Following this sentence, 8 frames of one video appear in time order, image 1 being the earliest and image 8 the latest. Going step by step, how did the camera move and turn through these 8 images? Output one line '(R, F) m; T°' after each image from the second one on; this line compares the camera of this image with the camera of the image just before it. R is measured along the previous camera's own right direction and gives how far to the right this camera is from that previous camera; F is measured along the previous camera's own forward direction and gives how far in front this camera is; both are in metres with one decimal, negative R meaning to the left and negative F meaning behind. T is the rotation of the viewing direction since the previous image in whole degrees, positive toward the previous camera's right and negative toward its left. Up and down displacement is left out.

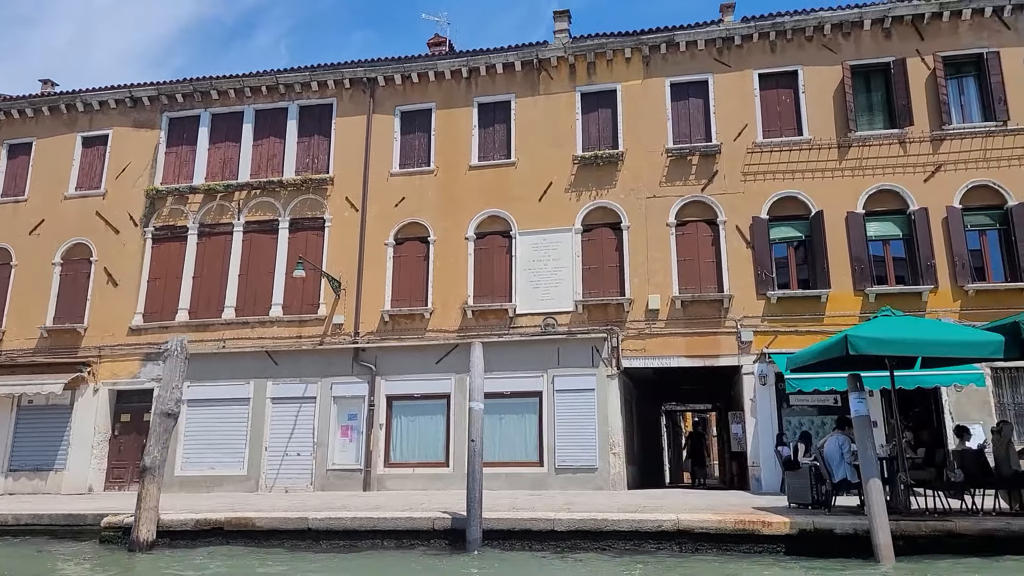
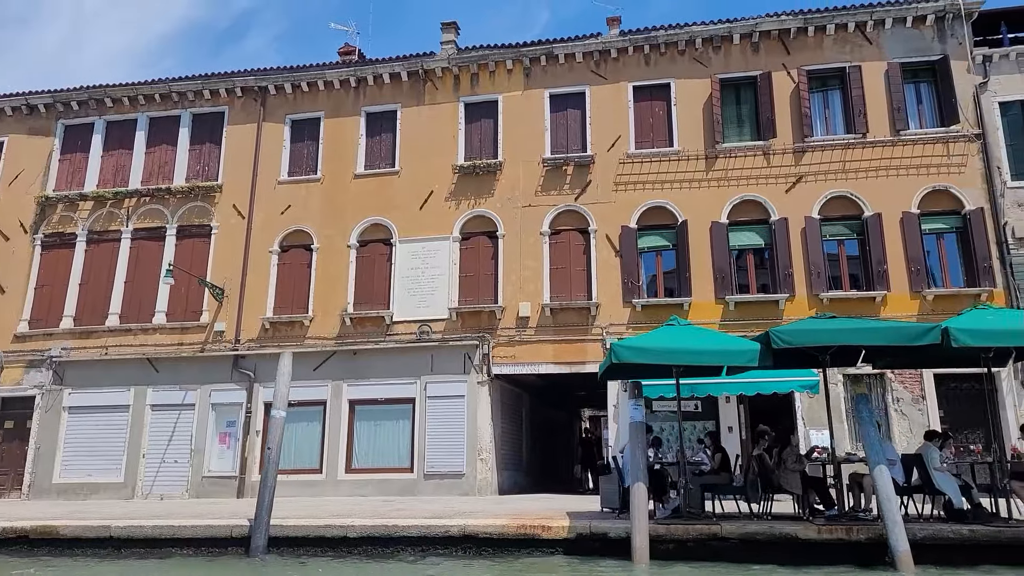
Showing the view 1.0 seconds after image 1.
(+6.6, -0.2) m; +1°
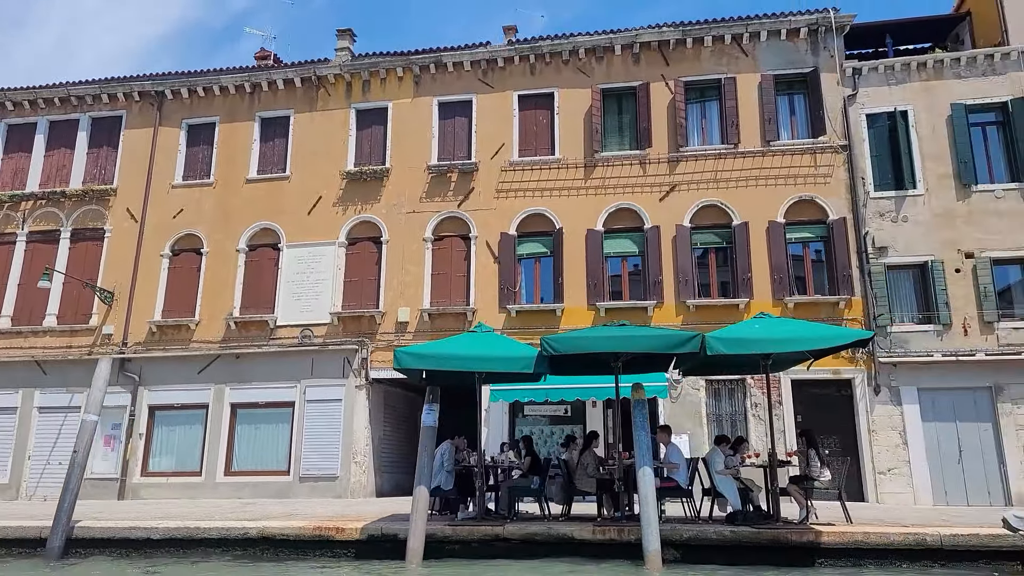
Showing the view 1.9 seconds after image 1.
(+6.4, -0.3) m; 0°
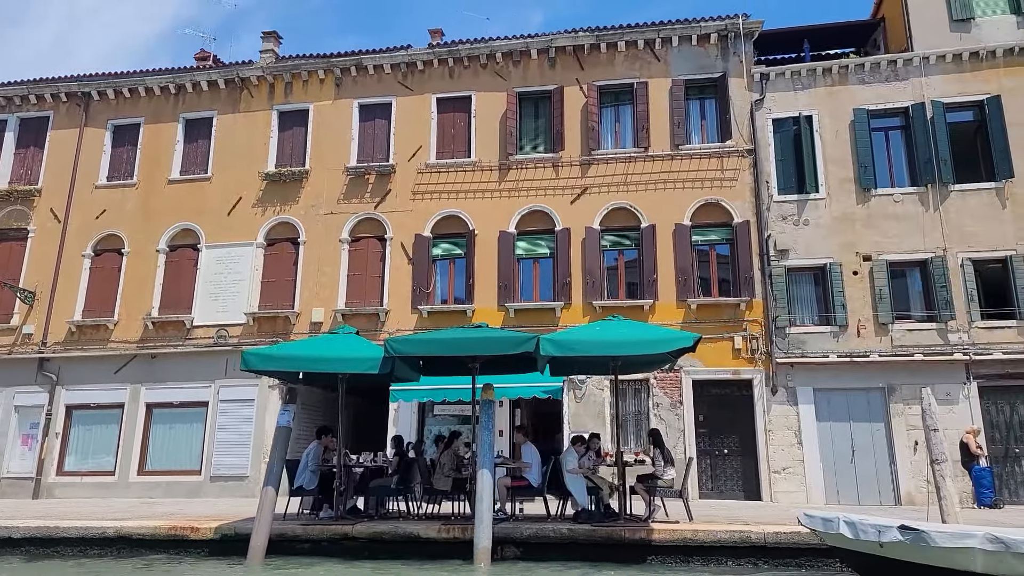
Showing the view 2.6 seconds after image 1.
(+4.7, -0.2) m; 0°
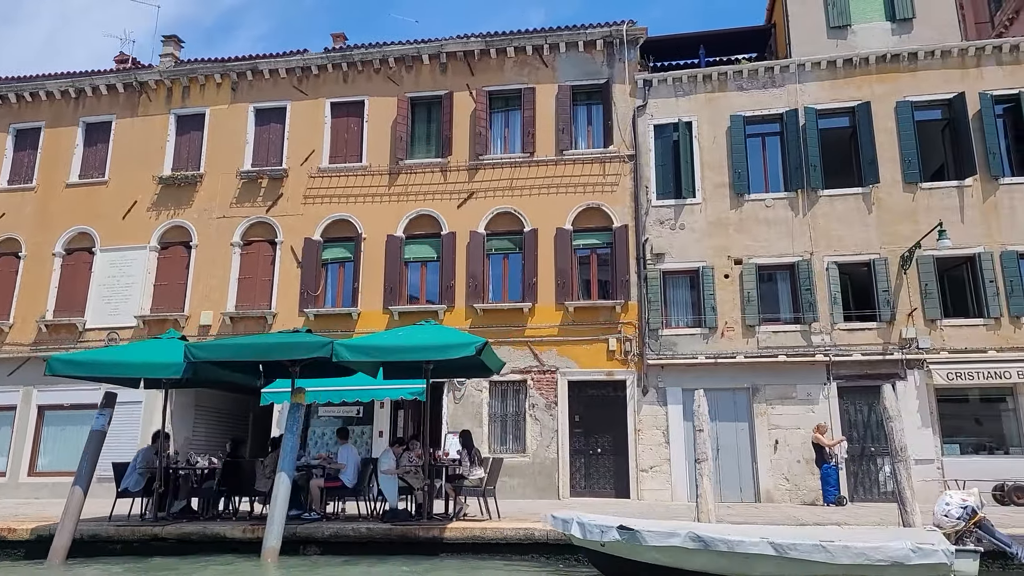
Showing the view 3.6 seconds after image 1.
(+6.1, -0.3) m; 0°
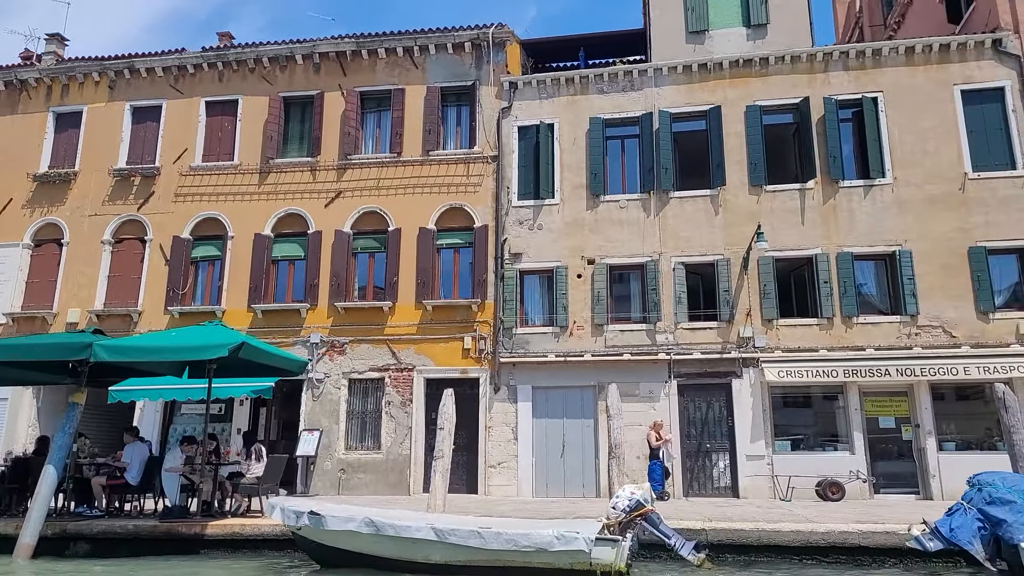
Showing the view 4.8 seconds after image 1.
(+7.3, -0.3) m; +1°
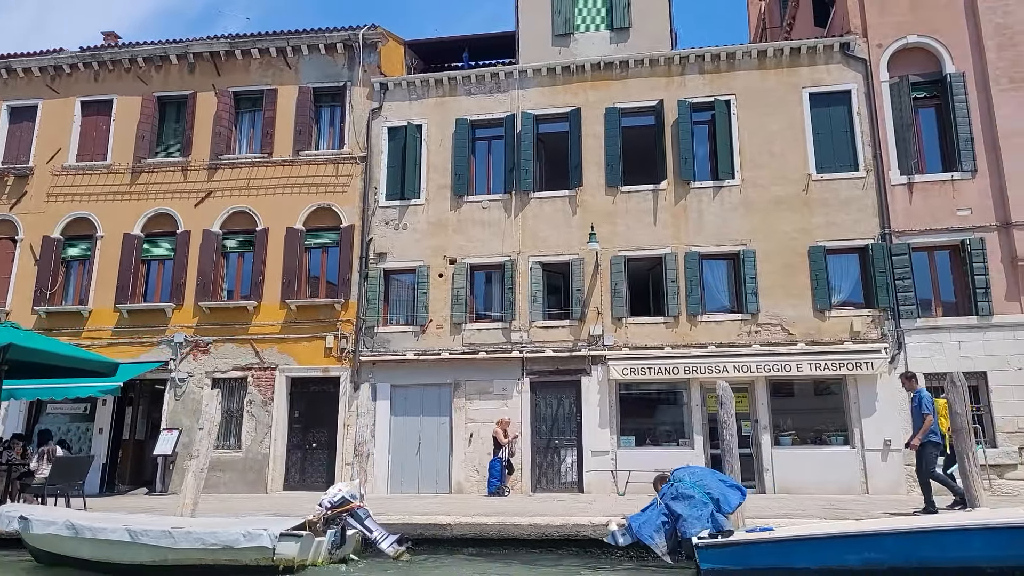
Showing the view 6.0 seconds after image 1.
(+7.1, -0.3) m; +1°
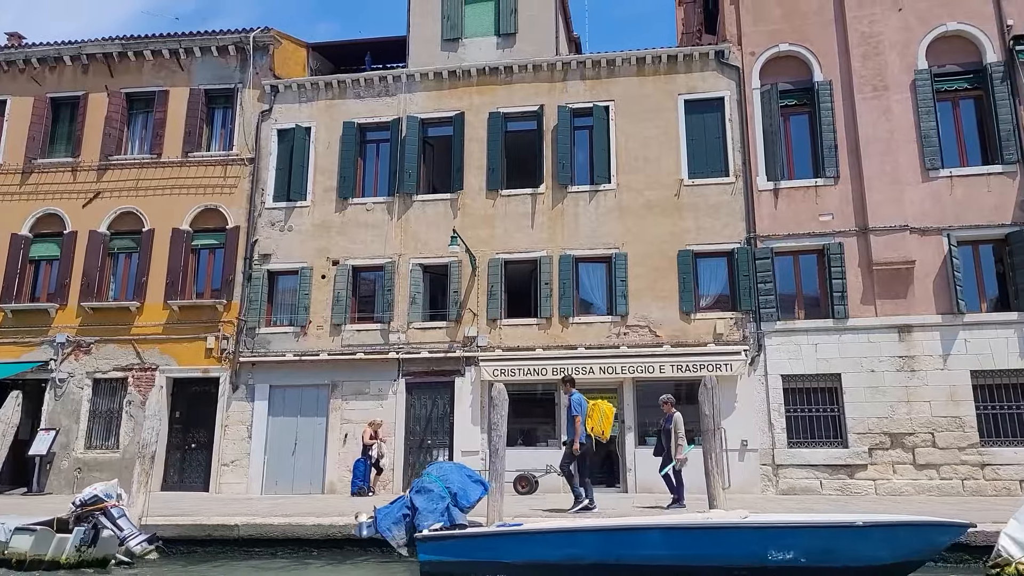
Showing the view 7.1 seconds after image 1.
(+6.1, -0.2) m; 0°
